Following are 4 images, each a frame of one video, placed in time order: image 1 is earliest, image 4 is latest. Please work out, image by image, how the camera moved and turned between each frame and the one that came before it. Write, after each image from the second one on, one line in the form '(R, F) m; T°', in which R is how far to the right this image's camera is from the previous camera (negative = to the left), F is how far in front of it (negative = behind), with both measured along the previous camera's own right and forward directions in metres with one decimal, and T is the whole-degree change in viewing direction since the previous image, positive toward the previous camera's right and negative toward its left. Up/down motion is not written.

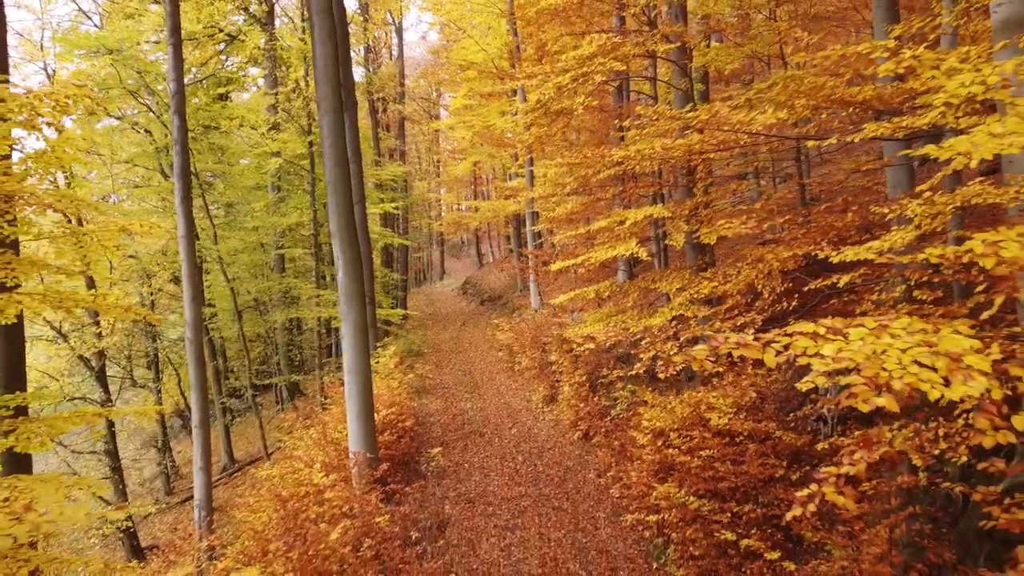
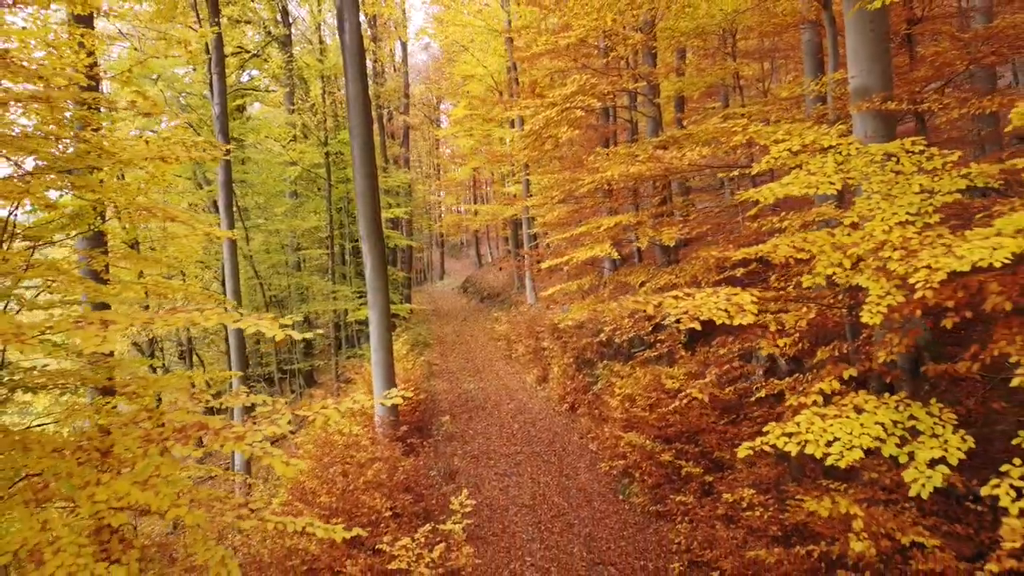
(0.0, -1.8) m; 0°
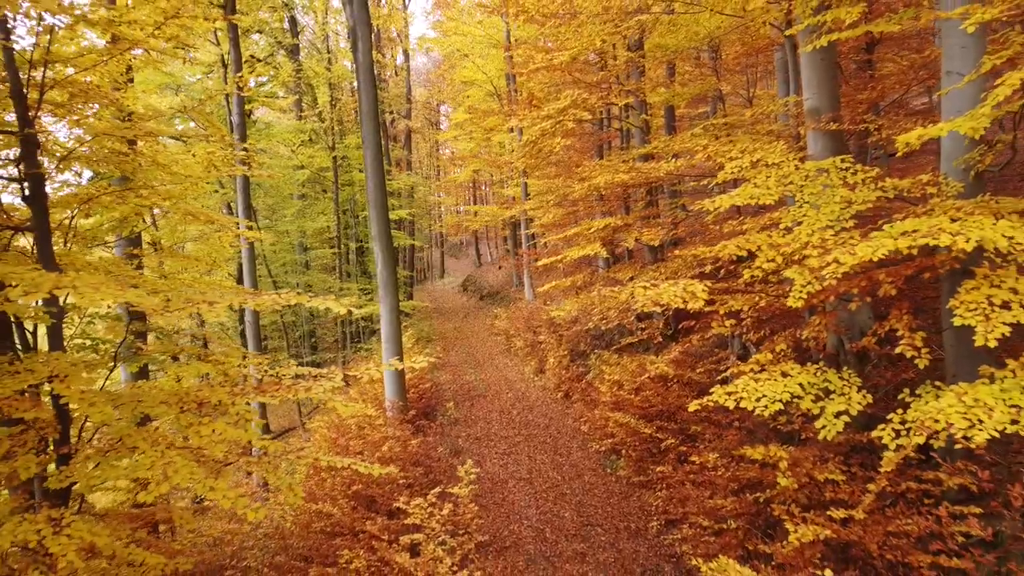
(0.0, -0.9) m; 0°
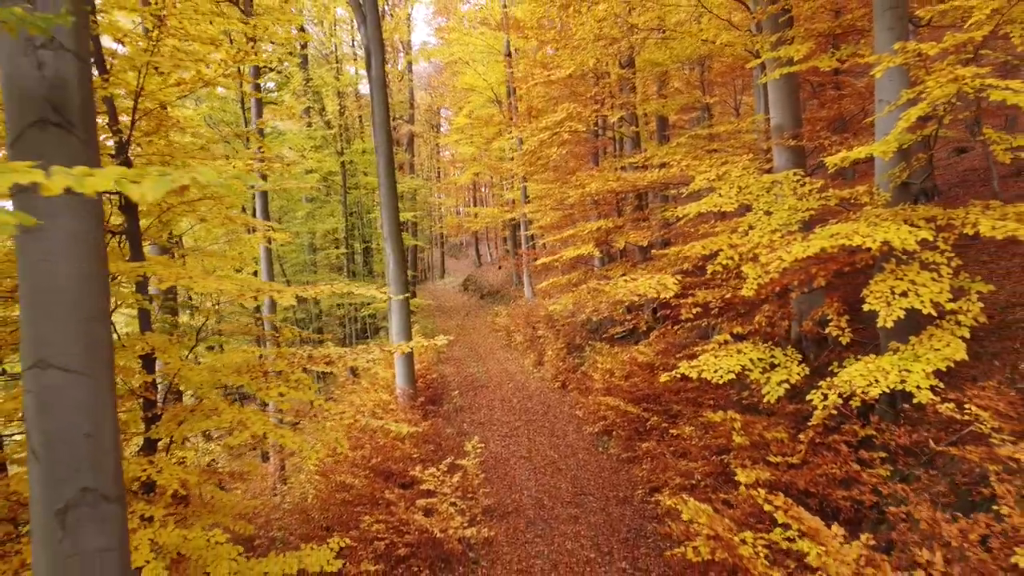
(0.0, -1.0) m; 0°
